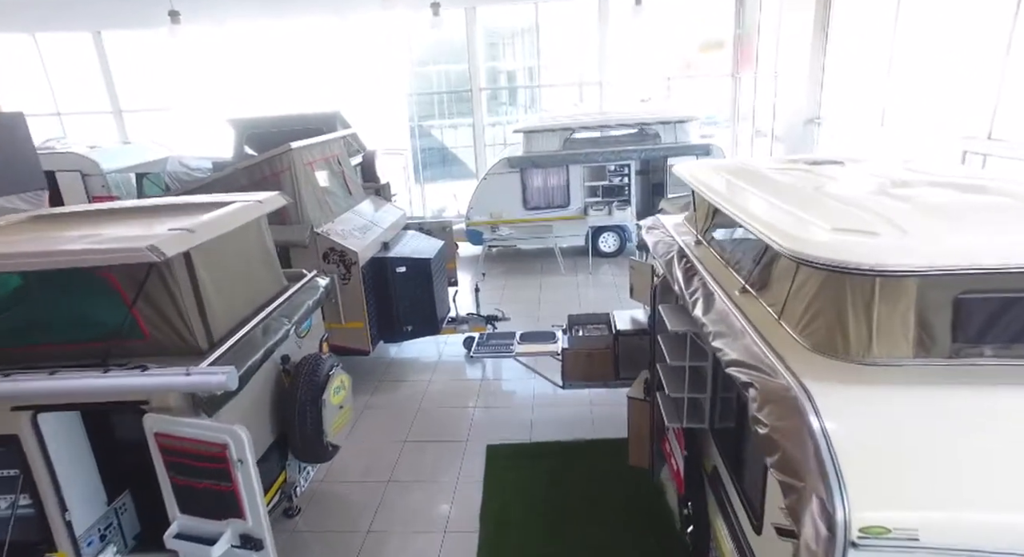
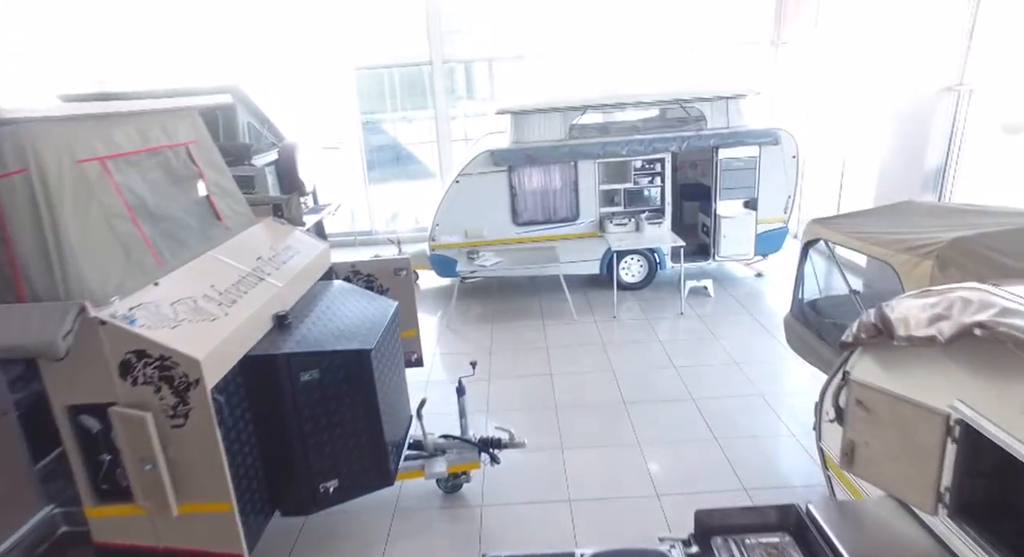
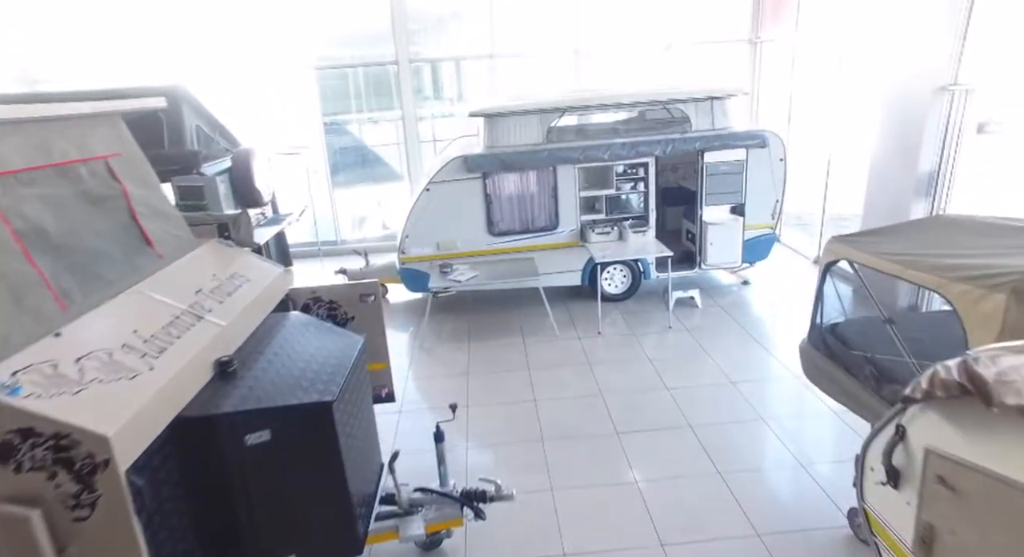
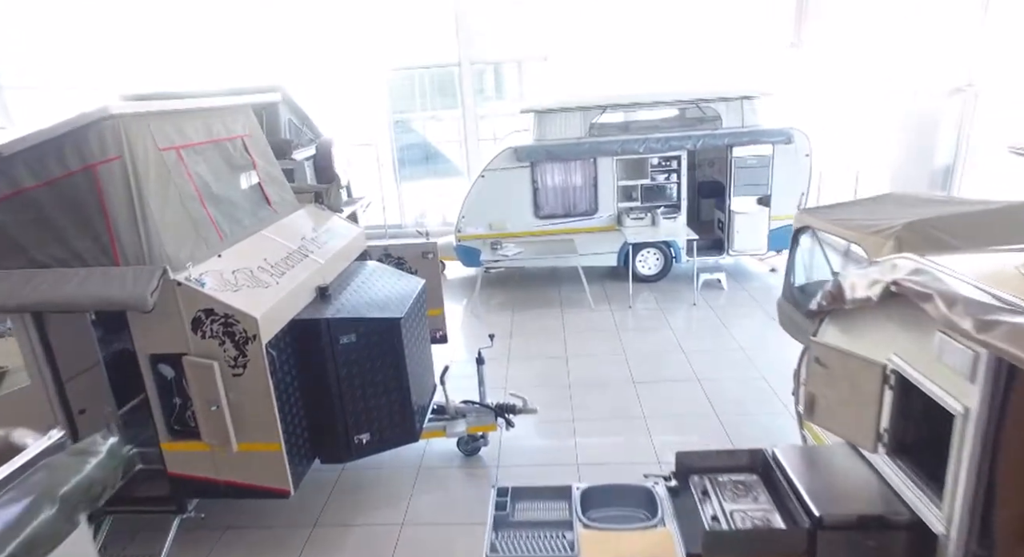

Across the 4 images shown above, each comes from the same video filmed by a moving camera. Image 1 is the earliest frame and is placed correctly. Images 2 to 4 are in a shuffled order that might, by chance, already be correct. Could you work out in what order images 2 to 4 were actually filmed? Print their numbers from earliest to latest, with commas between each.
4, 2, 3
